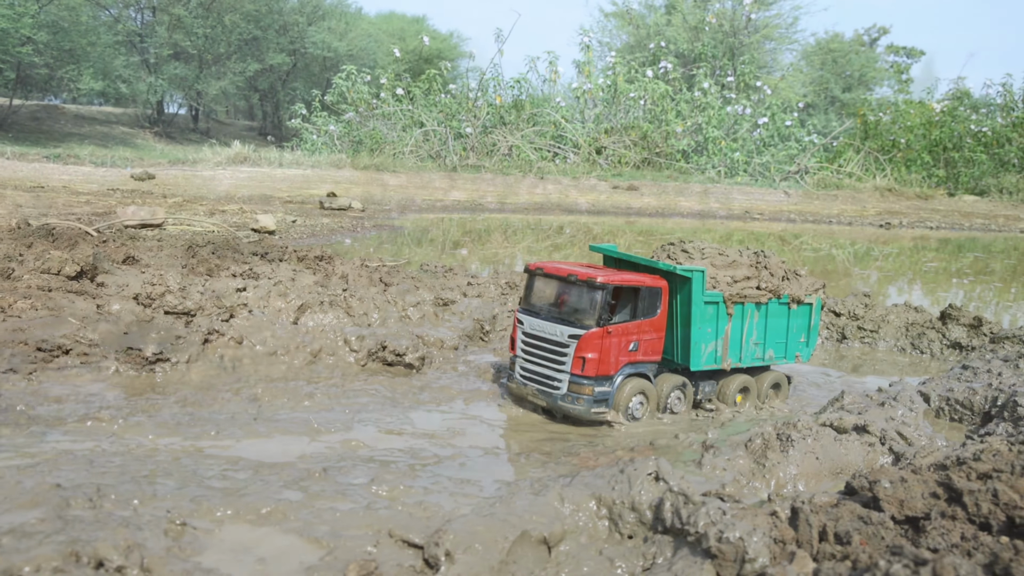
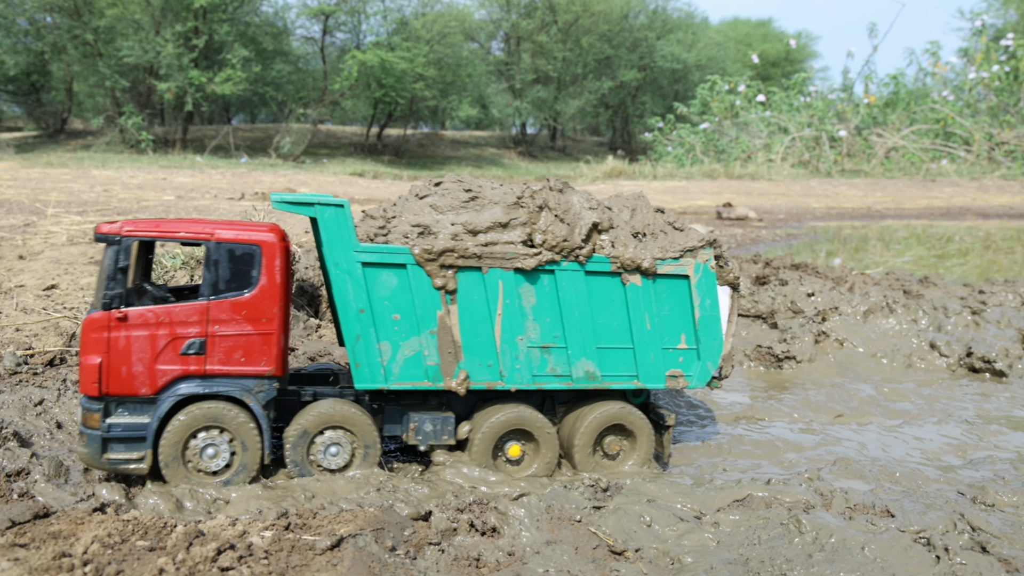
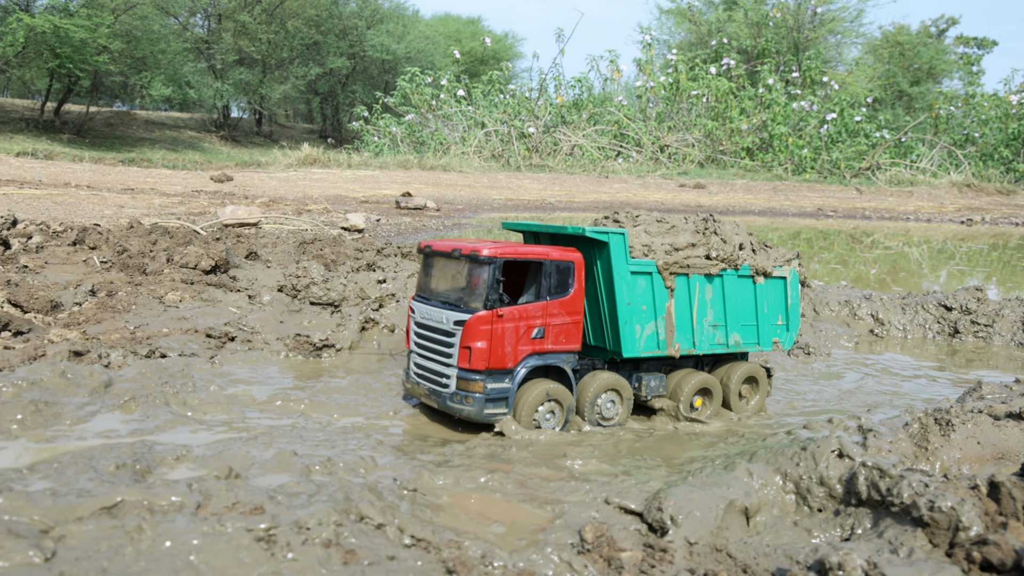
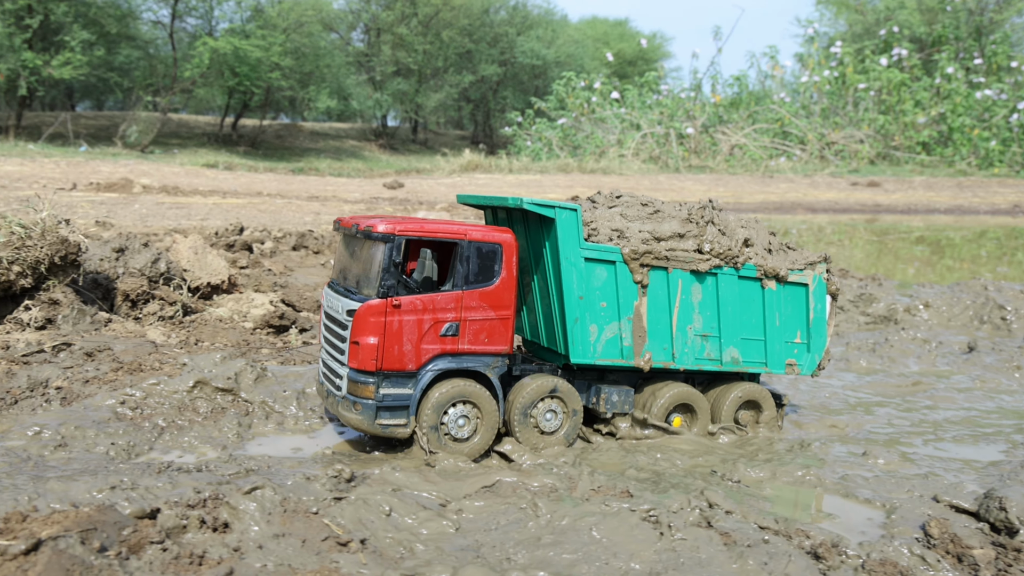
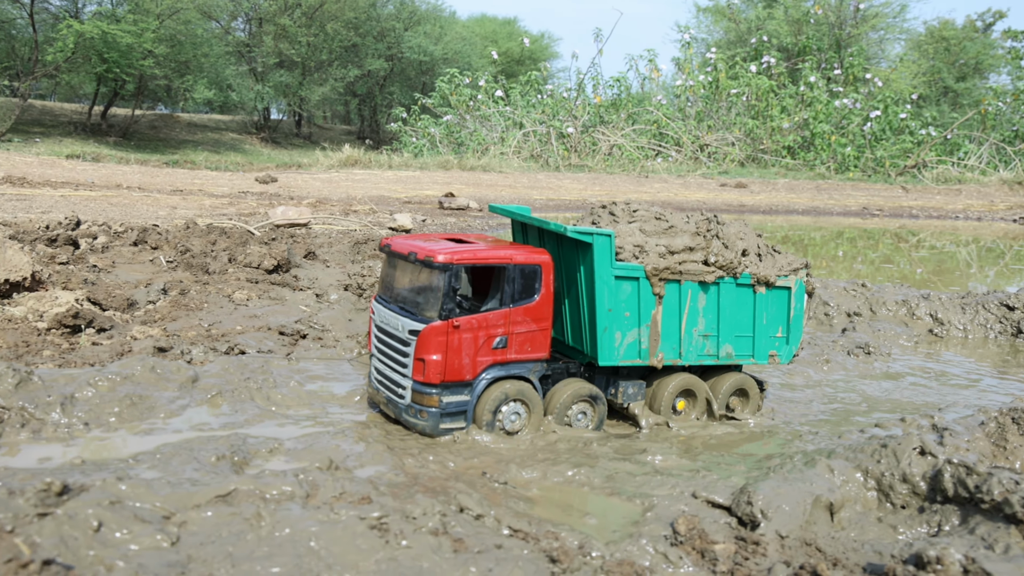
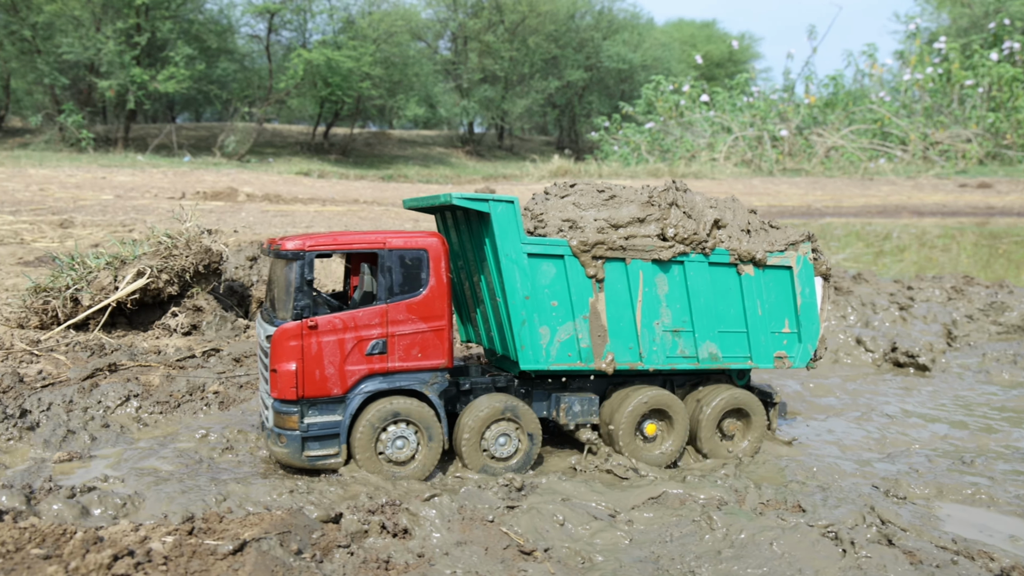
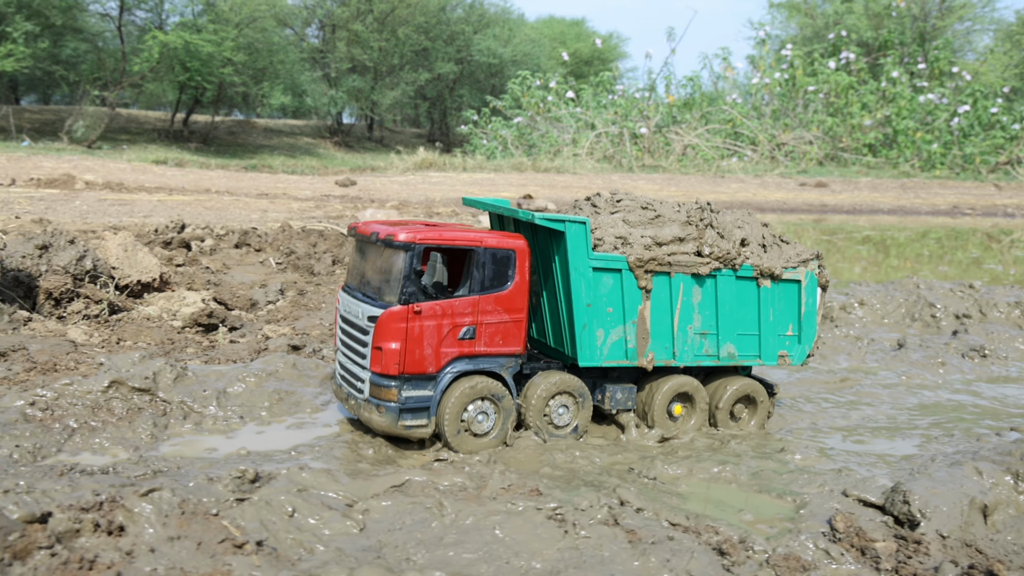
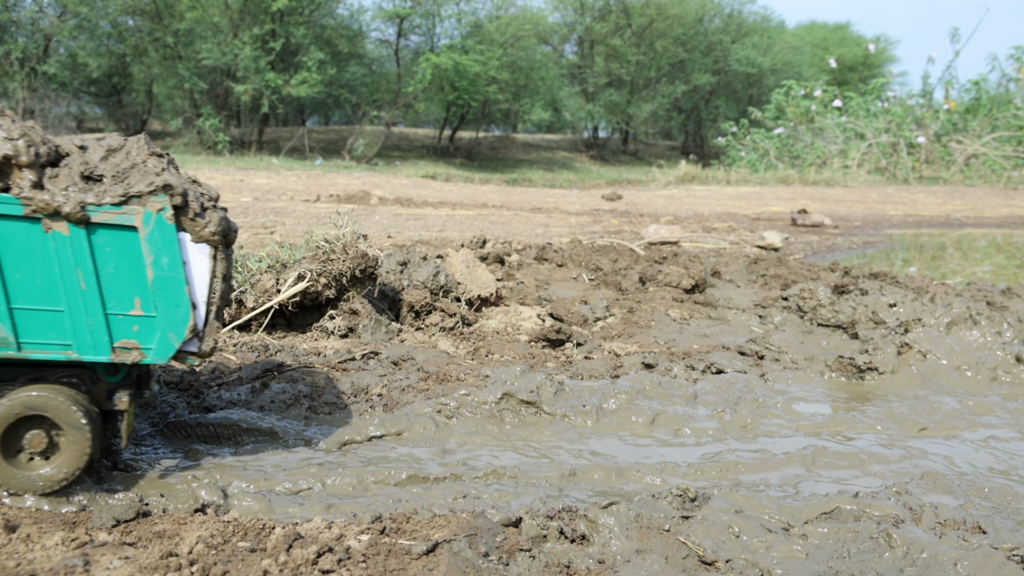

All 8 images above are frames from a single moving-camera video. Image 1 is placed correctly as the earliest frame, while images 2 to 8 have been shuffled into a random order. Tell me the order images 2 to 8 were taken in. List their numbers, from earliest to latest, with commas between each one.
3, 5, 7, 4, 6, 2, 8
